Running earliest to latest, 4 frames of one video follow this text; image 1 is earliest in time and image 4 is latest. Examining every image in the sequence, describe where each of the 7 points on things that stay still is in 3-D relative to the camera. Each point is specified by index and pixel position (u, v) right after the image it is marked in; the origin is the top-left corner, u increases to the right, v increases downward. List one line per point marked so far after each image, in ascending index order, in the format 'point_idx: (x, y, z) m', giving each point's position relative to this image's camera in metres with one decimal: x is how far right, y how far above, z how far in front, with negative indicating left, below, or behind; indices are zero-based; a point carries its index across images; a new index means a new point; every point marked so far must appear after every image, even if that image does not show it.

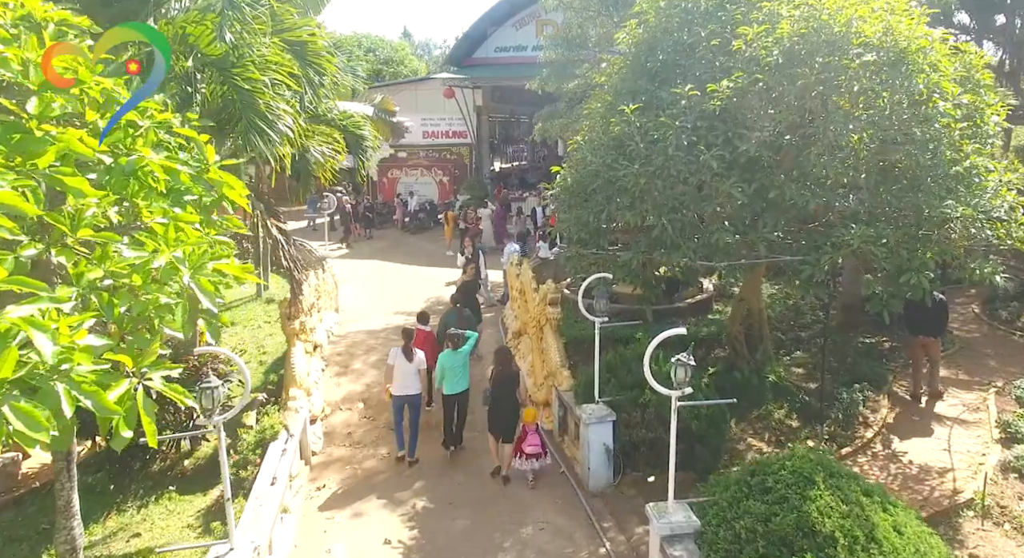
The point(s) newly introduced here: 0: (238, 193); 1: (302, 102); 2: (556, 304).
0: (-1.3, +0.4, +3.4) m
1: (-2.0, +1.6, +6.5) m
2: (+0.5, -0.3, +7.5) m
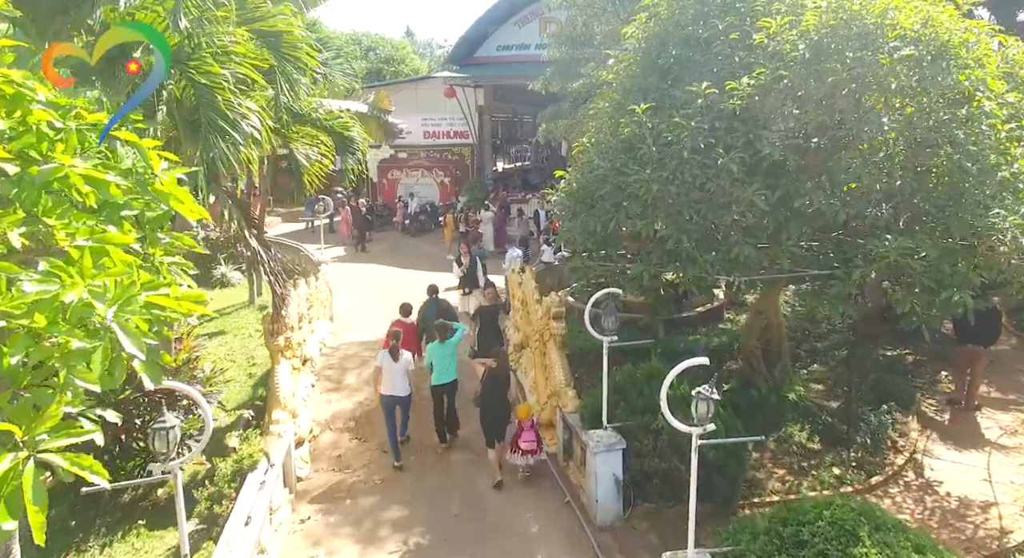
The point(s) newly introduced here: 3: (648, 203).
0: (-1.3, +0.3, +2.9) m
1: (-2.0, +1.5, +6.0) m
2: (+0.5, -0.4, +7.0) m
3: (+1.1, +0.6, +5.5) m
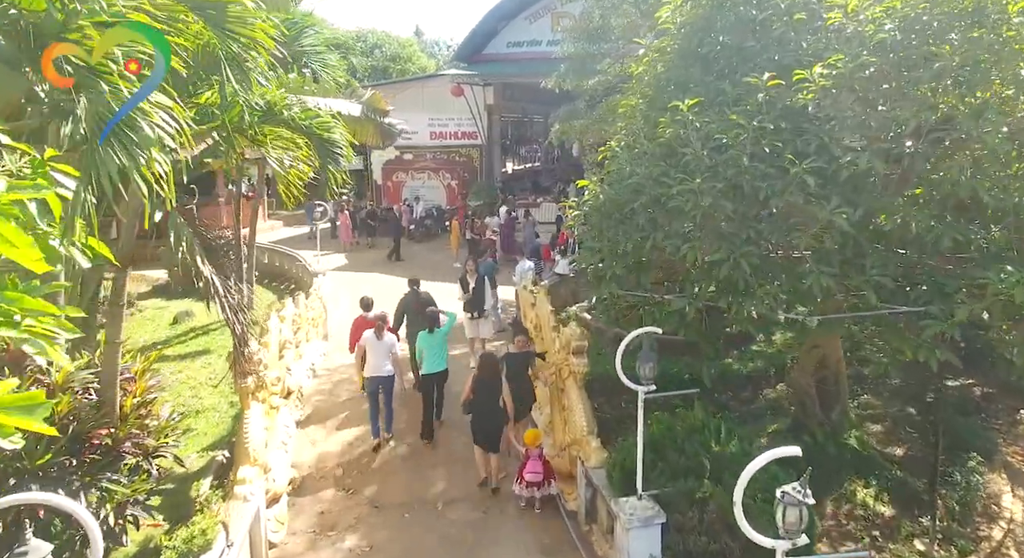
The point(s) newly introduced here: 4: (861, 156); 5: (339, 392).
0: (-1.3, +0.1, +1.9) m
1: (-1.9, +1.3, +5.0) m
2: (+0.6, -0.6, +6.0) m
3: (+1.1, +0.4, +4.4) m
4: (+2.0, +0.7, +4.1) m
5: (-2.0, -1.3, +8.3) m
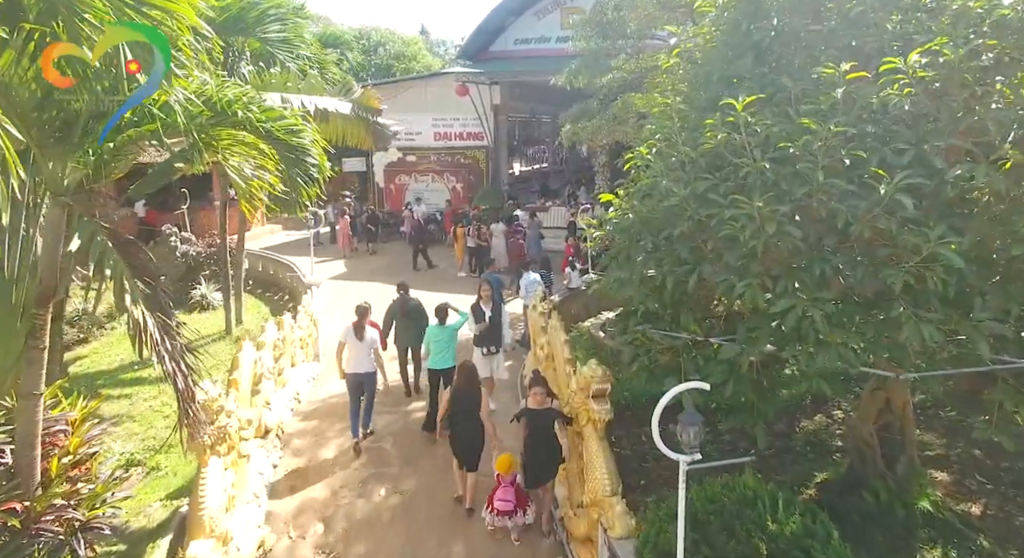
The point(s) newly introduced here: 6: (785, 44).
0: (-1.3, -0.1, +0.9) m
1: (-1.8, +1.1, +4.1) m
2: (+0.7, -0.8, +5.0) m
3: (+1.2, +0.1, +3.5) m
4: (+2.1, +0.5, +3.1) m
5: (-2.0, -1.5, +7.4) m
6: (+1.6, +1.4, +4.1) m
